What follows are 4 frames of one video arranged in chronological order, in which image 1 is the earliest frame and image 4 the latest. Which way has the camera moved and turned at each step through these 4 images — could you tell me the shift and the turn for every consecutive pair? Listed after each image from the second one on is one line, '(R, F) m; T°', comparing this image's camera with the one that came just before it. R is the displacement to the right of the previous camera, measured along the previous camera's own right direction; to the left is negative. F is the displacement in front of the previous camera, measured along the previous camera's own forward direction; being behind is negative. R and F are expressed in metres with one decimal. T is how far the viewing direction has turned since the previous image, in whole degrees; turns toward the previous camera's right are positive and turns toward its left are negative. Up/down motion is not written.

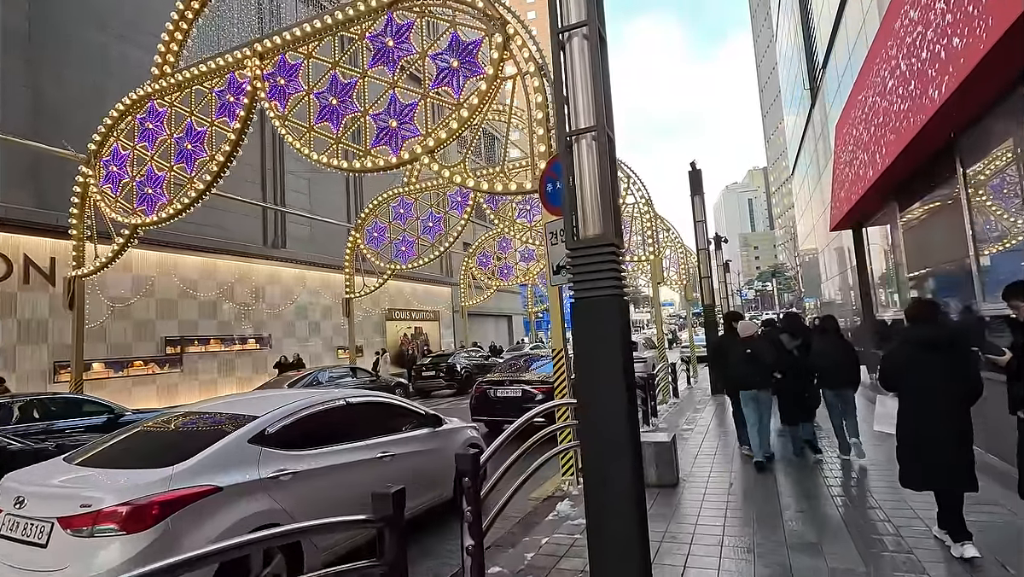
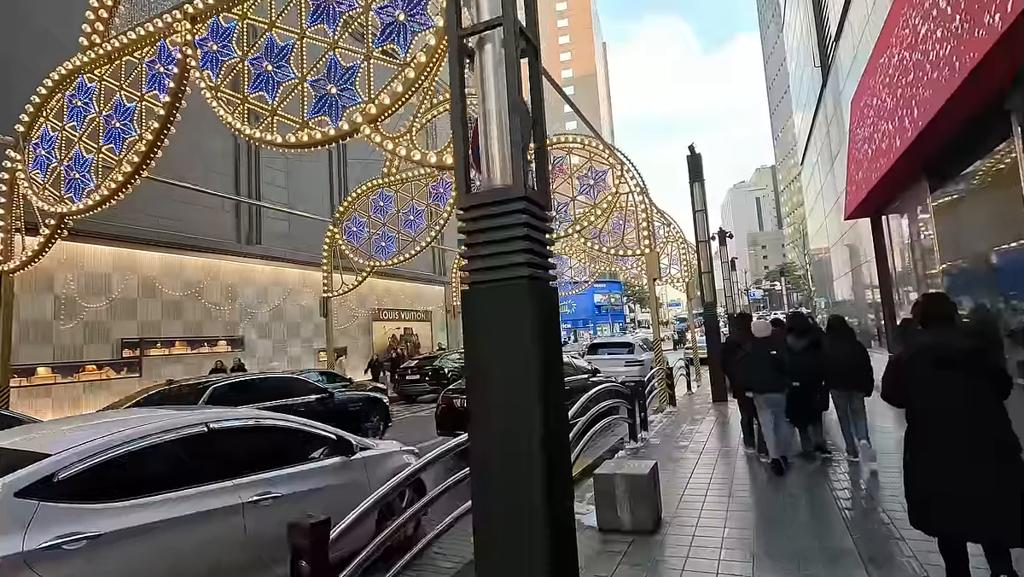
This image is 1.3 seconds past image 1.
(+0.6, +1.2) m; -1°
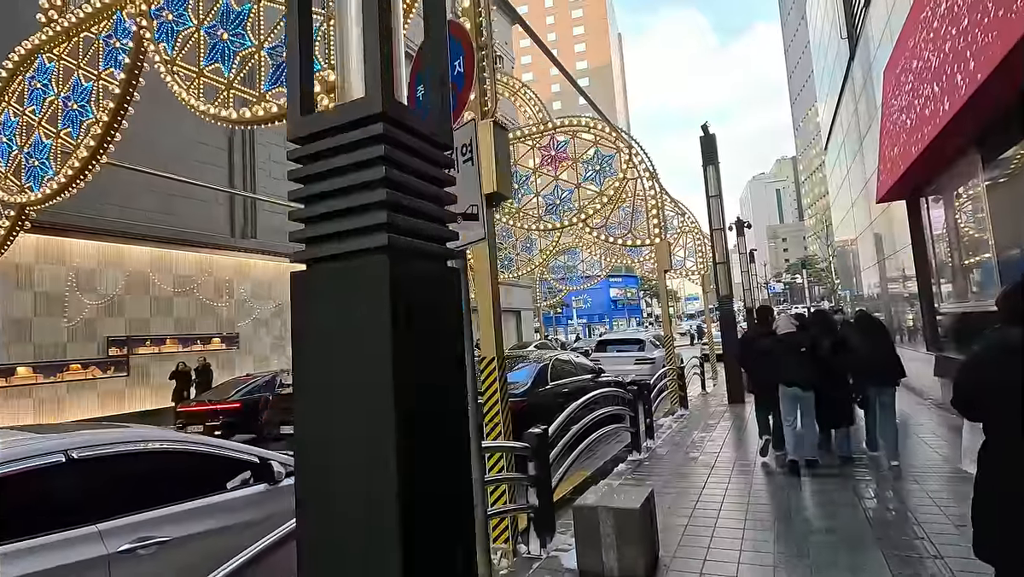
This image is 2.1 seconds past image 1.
(+0.4, +0.9) m; -2°
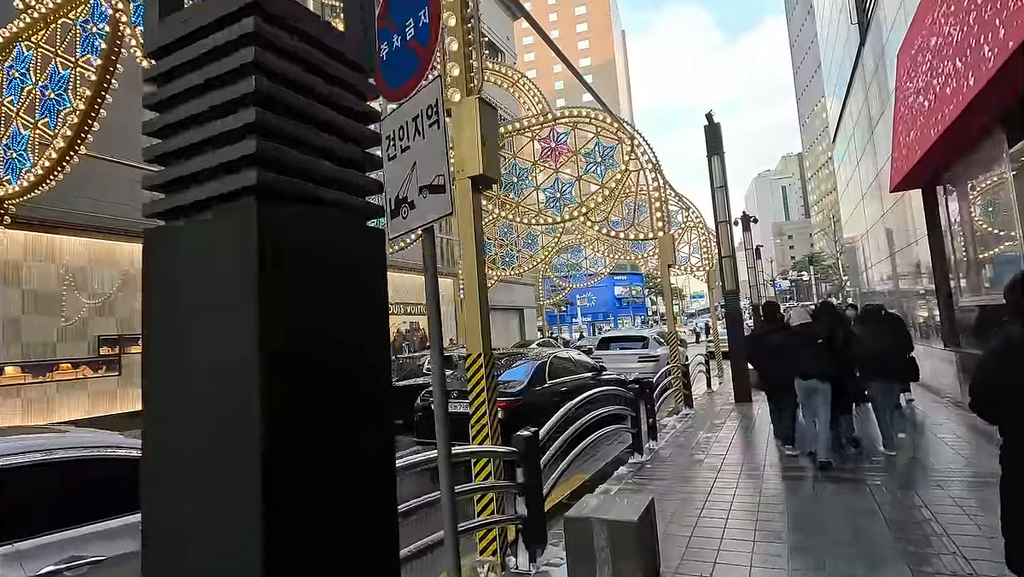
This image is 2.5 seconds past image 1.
(+0.1, +0.4) m; -1°
